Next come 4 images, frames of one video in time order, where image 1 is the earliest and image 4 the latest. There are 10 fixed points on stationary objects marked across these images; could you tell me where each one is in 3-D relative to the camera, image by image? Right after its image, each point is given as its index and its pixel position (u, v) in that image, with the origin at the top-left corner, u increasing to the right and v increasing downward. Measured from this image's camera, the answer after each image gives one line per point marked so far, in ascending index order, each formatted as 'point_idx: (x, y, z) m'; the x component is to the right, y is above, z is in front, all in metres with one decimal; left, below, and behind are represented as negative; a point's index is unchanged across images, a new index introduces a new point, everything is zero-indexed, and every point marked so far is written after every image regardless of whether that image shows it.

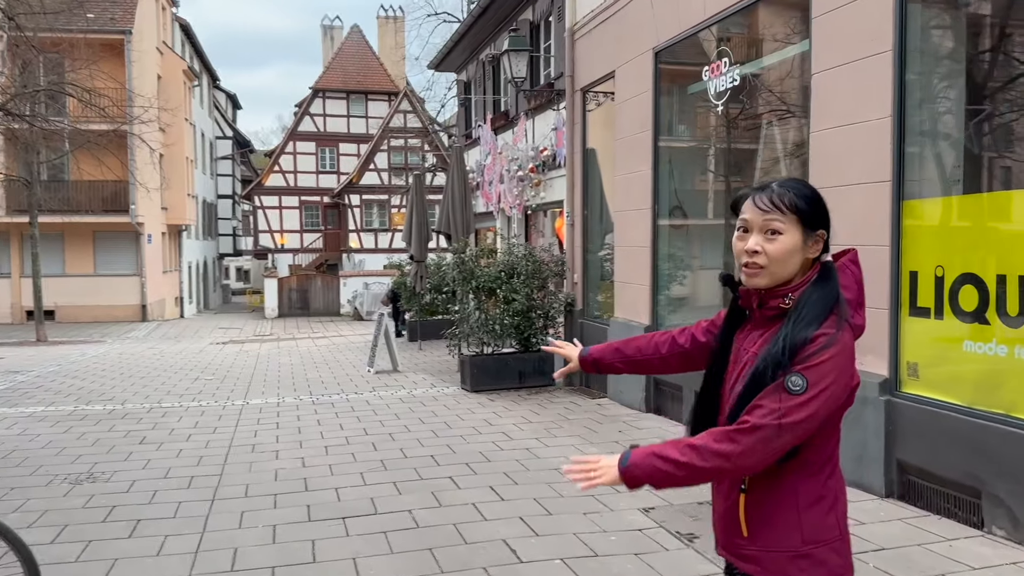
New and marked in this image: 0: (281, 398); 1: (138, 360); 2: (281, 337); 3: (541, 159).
0: (-2.7, -1.3, +9.4) m
1: (-6.9, -1.3, +15.0) m
2: (-5.5, -1.2, +19.6) m
3: (+0.4, +1.8, +11.2) m
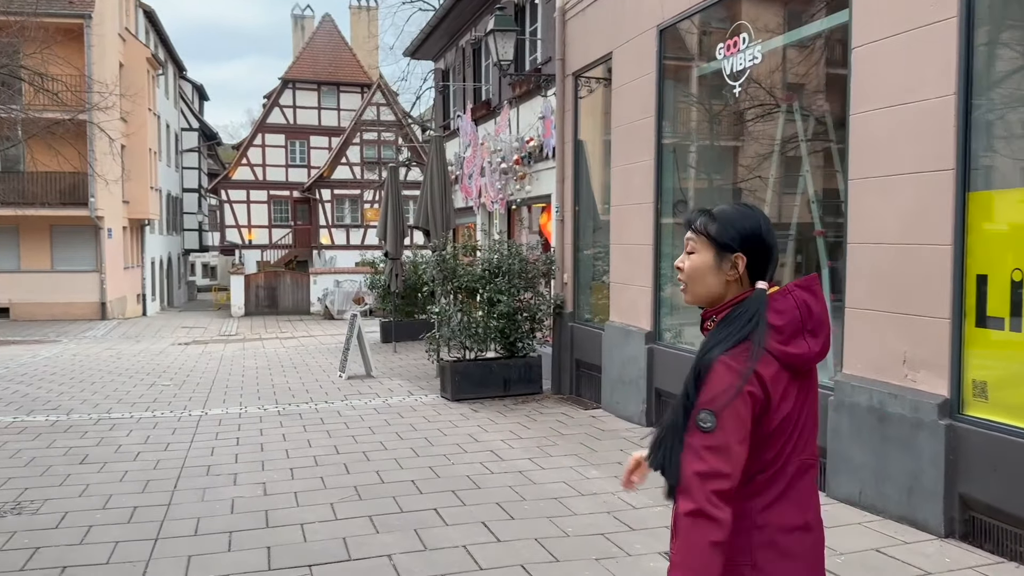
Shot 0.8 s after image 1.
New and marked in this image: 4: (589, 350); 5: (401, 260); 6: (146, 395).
0: (-2.8, -1.3, +8.6) m
1: (-7.2, -1.2, +14.0) m
2: (-6.0, -1.1, +18.7) m
3: (+0.2, +1.8, +10.5) m
4: (+0.8, -0.6, +8.5) m
5: (-2.0, +0.5, +14.7) m
6: (-4.4, -1.3, +9.8) m
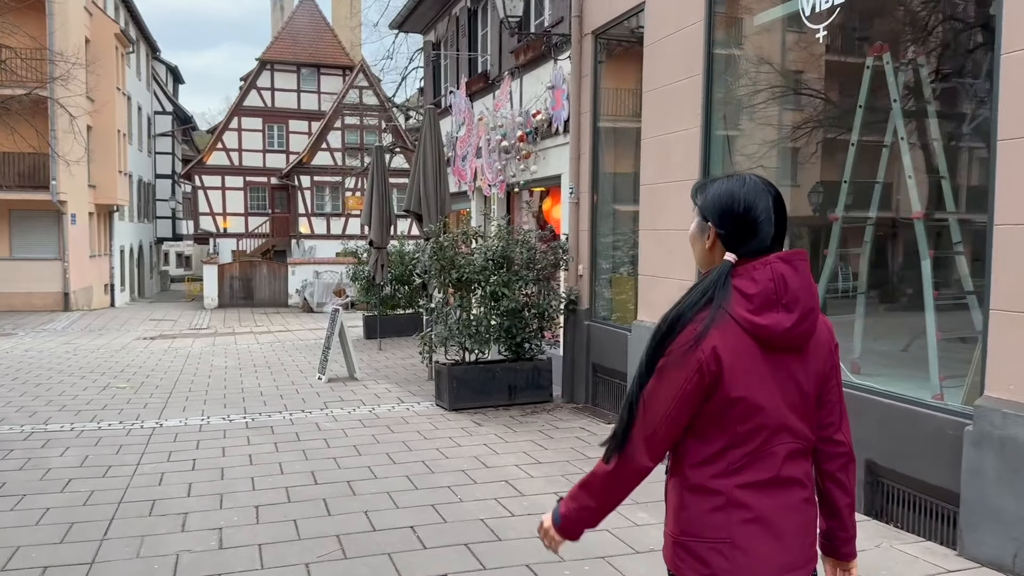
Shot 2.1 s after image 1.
0: (-2.8, -1.2, +7.4) m
1: (-7.3, -1.1, +12.7) m
2: (-6.2, -0.9, +17.4) m
3: (+0.2, +1.8, +9.3) m
4: (+0.9, -0.6, +7.3) m
5: (-2.1, +0.6, +13.5) m
6: (-4.3, -1.2, +8.5) m
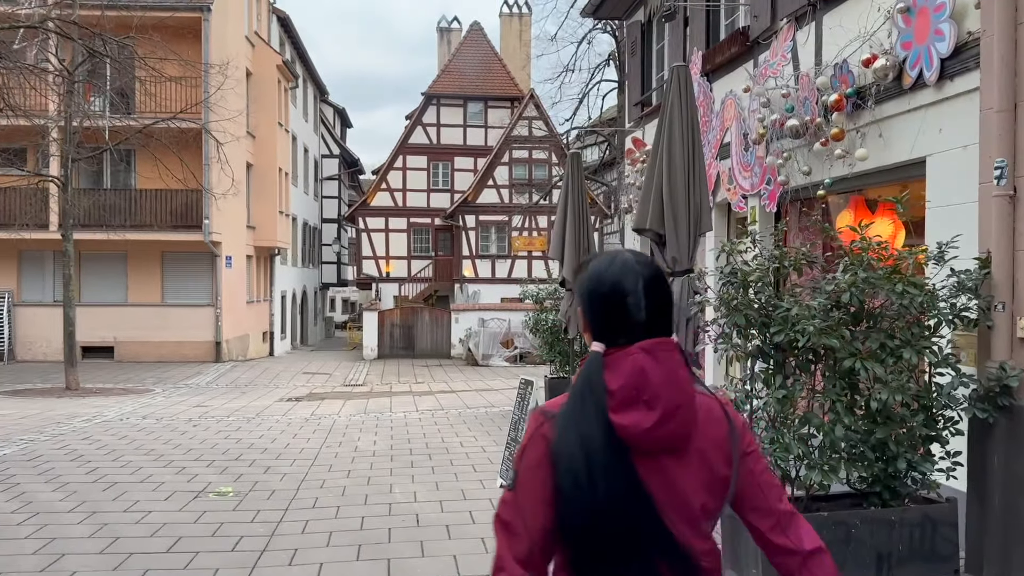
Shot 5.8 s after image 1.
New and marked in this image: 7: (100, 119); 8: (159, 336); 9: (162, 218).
0: (-1.0, -1.5, +4.2) m
1: (-4.4, -1.7, +10.2) m
2: (-2.5, -1.9, +14.7) m
3: (+2.3, +1.4, +5.6) m
4: (+2.6, -0.9, +3.4) m
5: (+0.9, -0.1, +10.1) m
6: (-2.3, -1.6, +5.5) m
7: (-7.5, +3.1, +14.9) m
8: (-8.3, -1.1, +19.3) m
9: (-7.9, +1.6, +18.4) m
